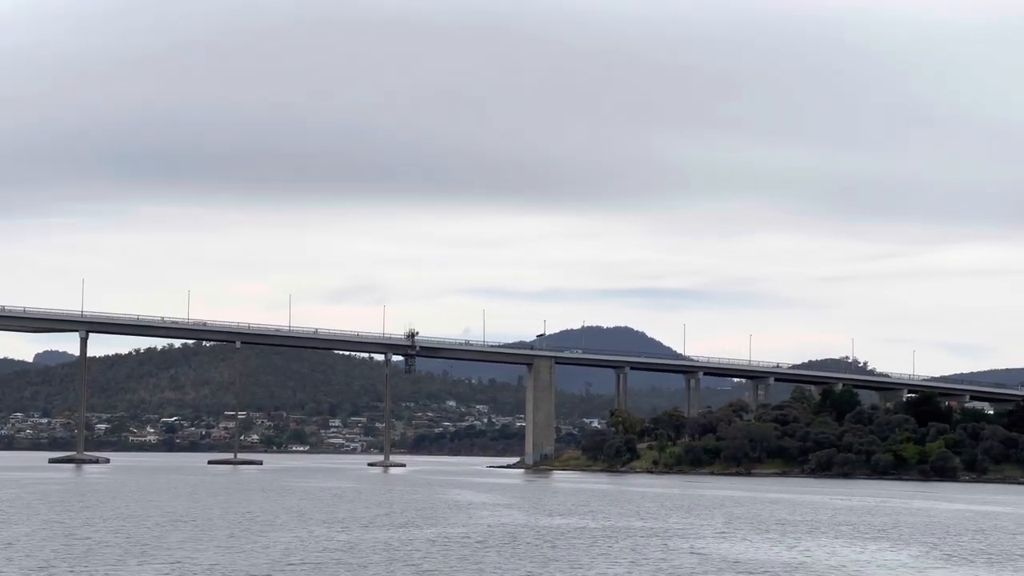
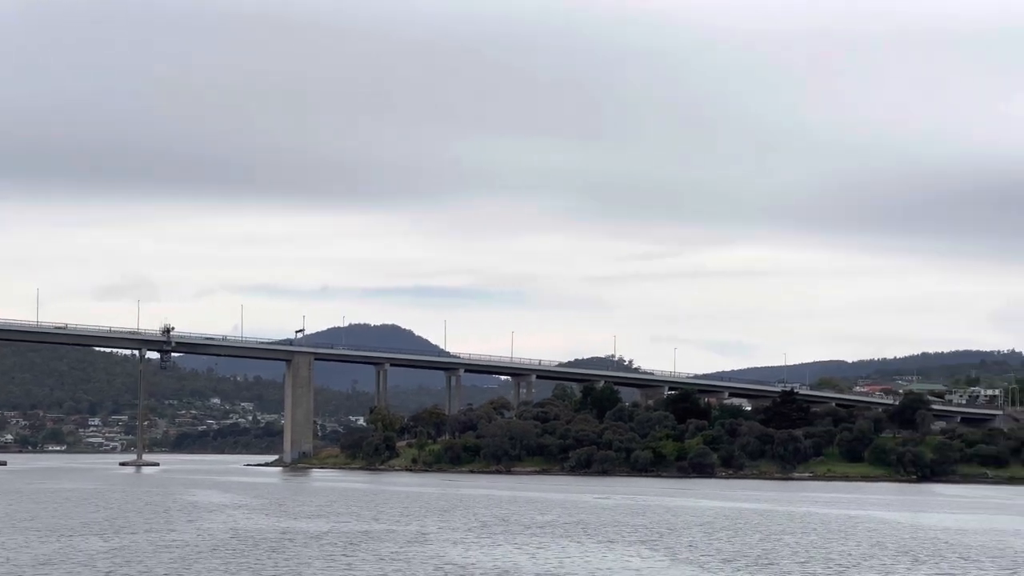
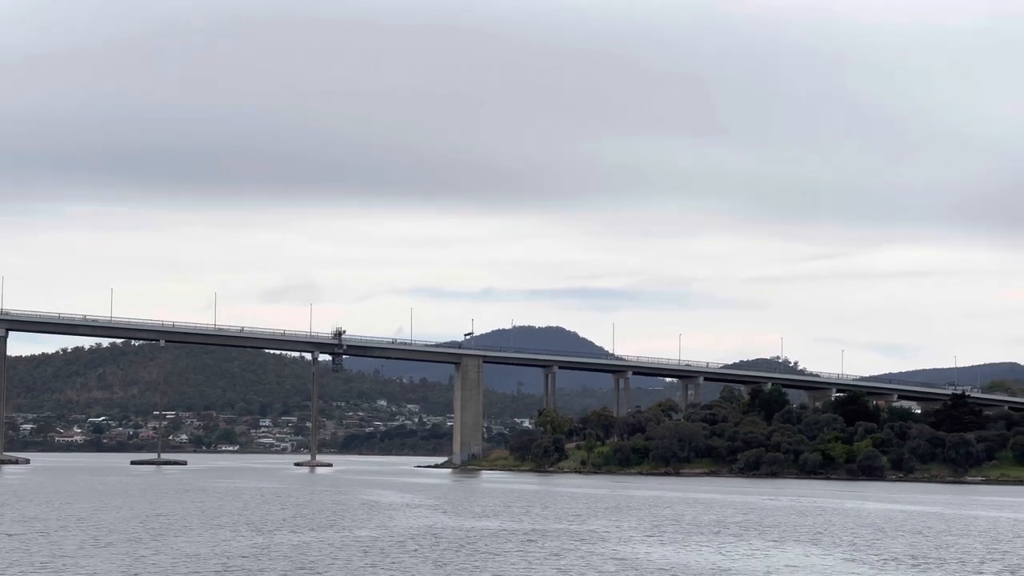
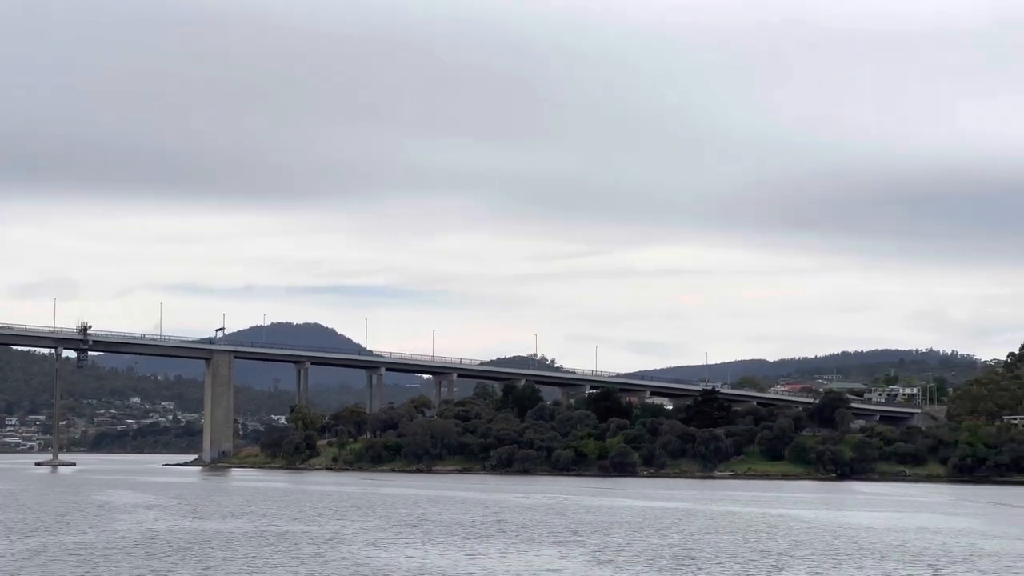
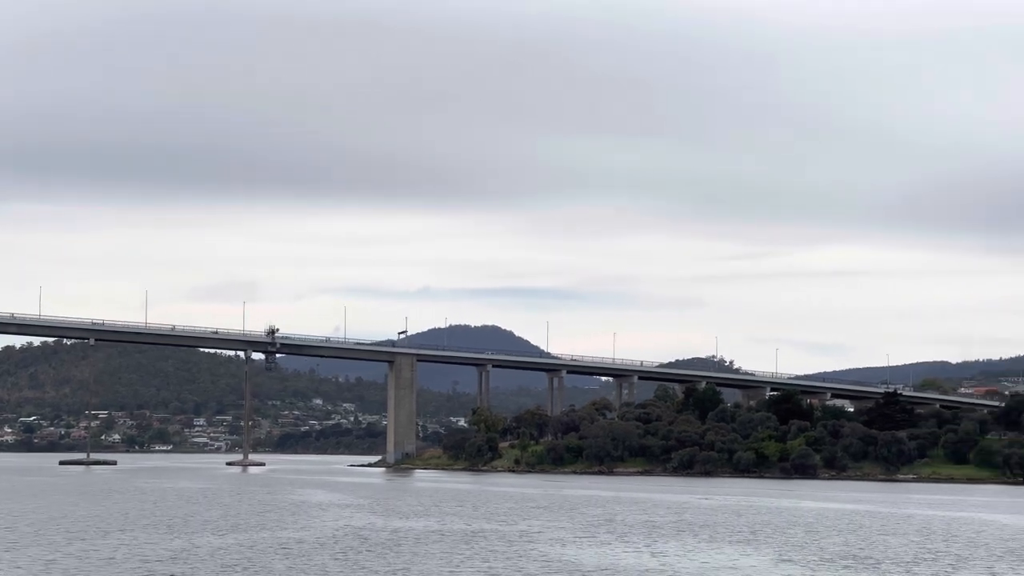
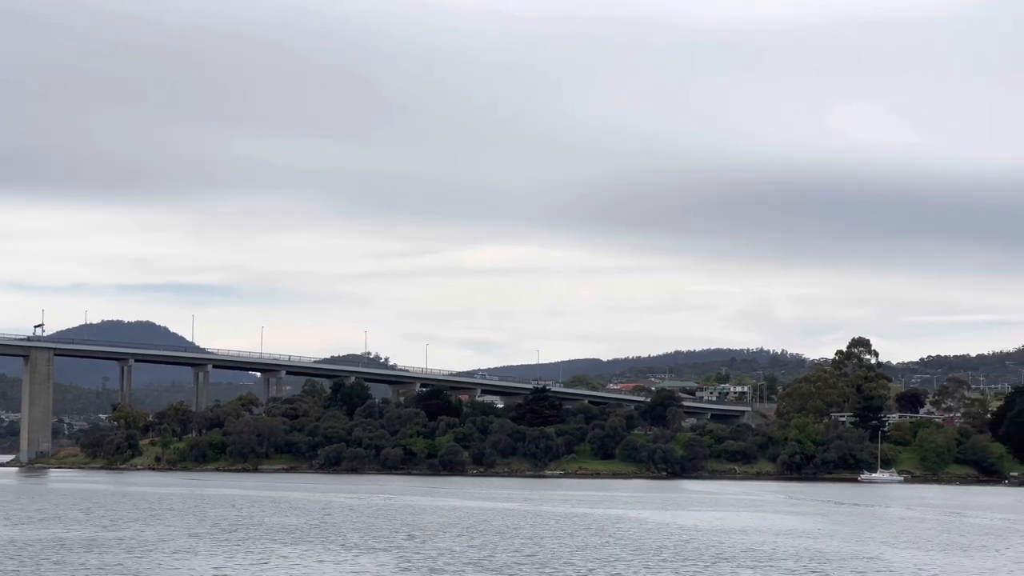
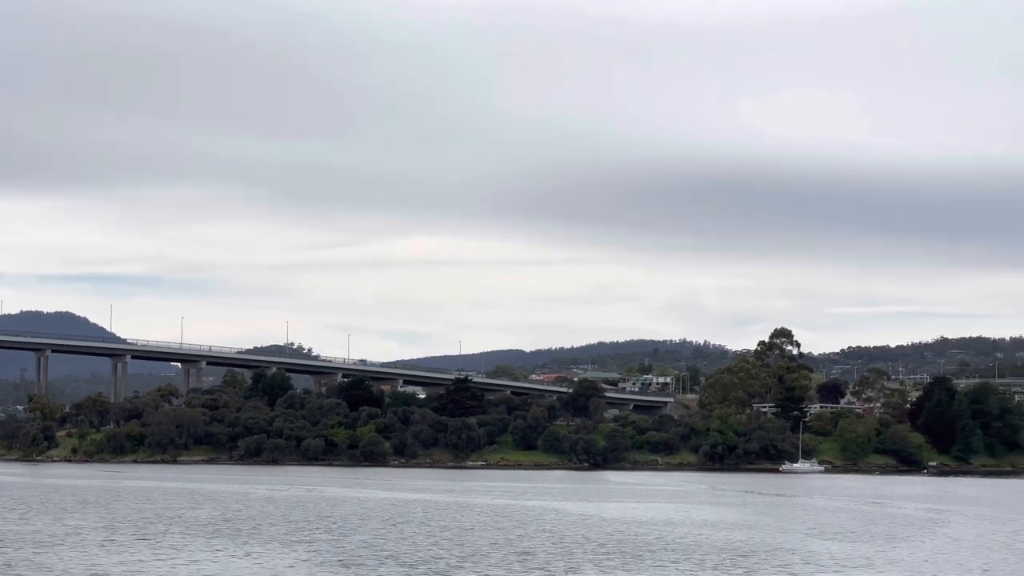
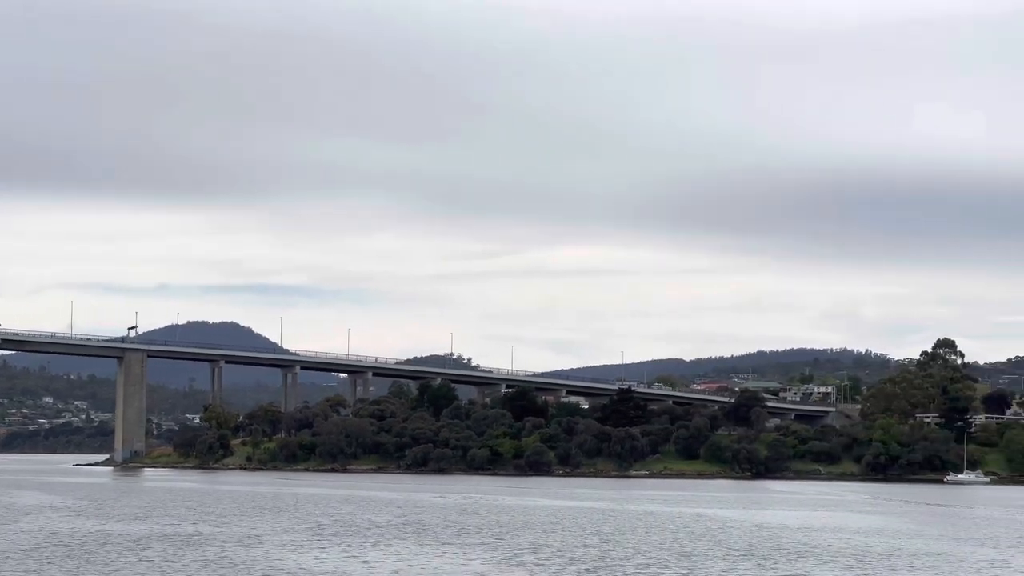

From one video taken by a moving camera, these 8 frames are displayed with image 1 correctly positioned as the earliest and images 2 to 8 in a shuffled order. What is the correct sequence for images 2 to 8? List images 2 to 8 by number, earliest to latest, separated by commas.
3, 5, 2, 4, 8, 6, 7
